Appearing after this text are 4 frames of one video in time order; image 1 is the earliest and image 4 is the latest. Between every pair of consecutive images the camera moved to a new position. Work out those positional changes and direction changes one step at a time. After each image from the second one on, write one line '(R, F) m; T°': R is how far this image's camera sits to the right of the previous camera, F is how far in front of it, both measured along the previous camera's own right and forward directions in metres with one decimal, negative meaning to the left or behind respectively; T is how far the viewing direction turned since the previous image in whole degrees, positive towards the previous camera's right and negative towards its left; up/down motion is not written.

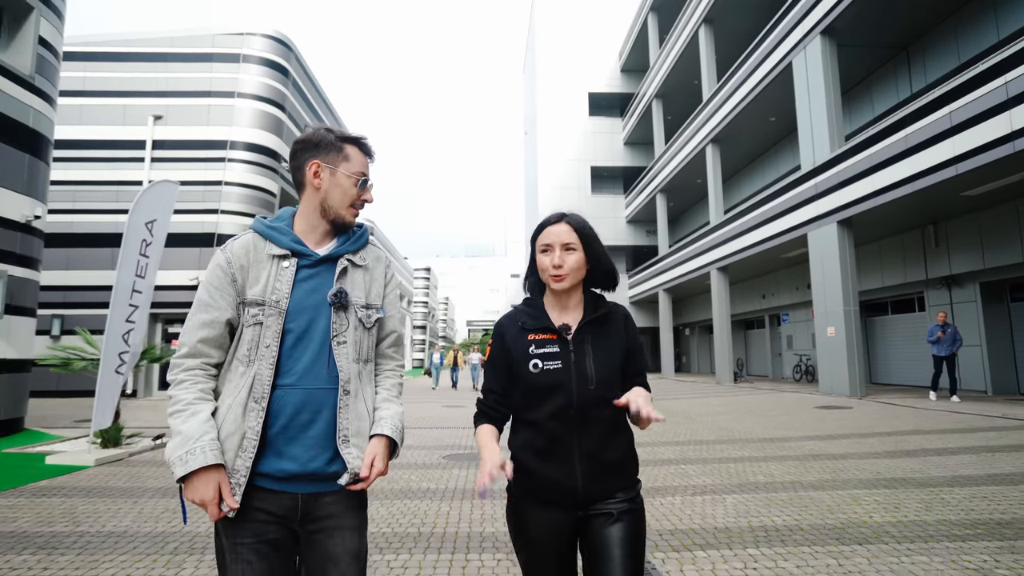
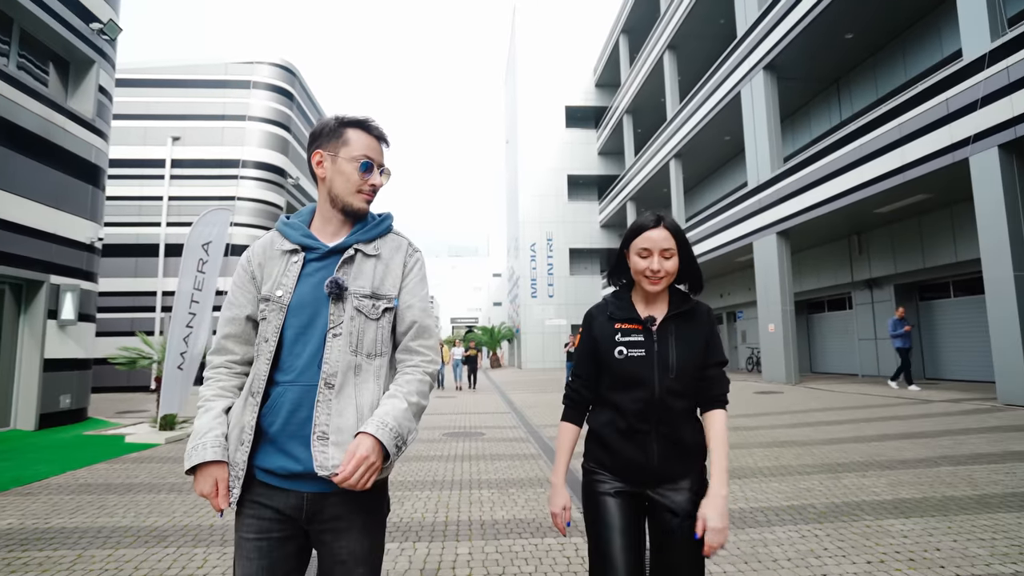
(+0.3, -1.1) m; 0°
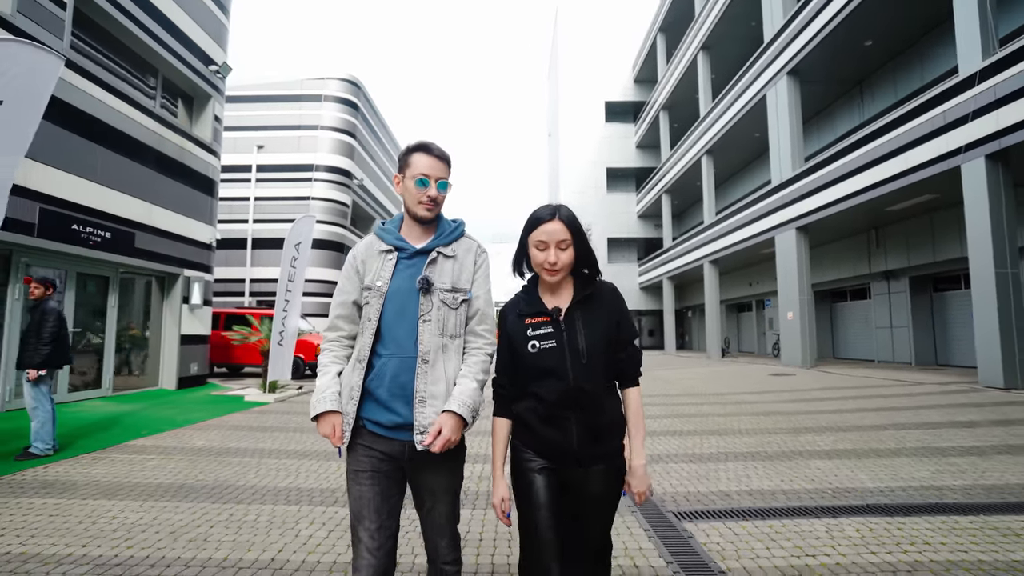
(+0.1, -1.1) m; -5°
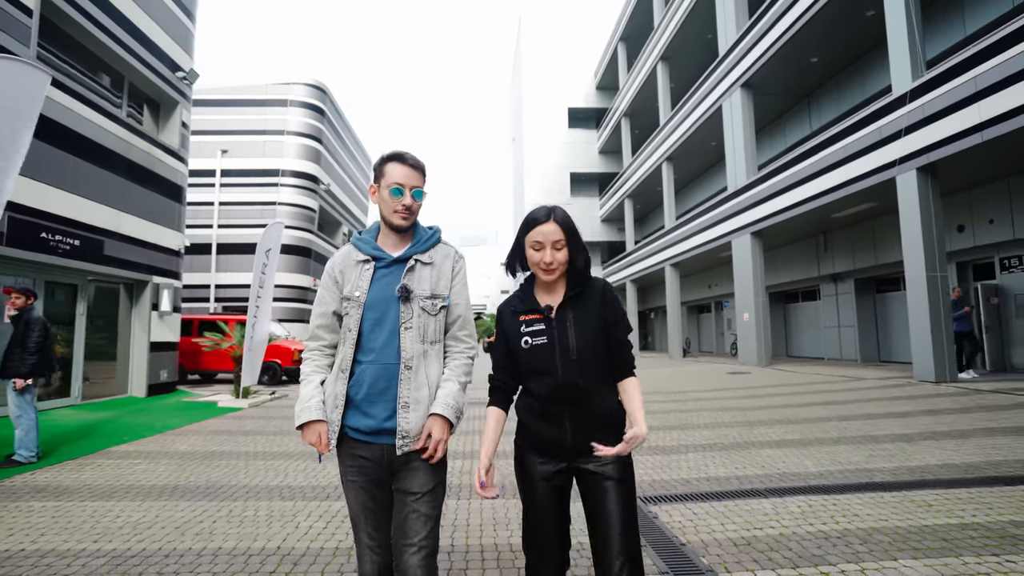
(-0.1, -0.2) m; +4°
